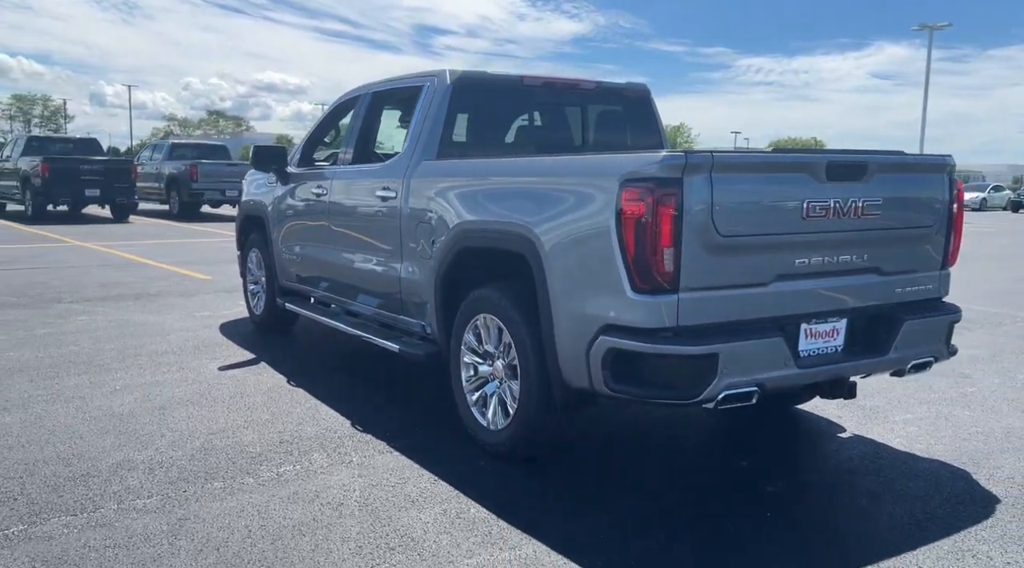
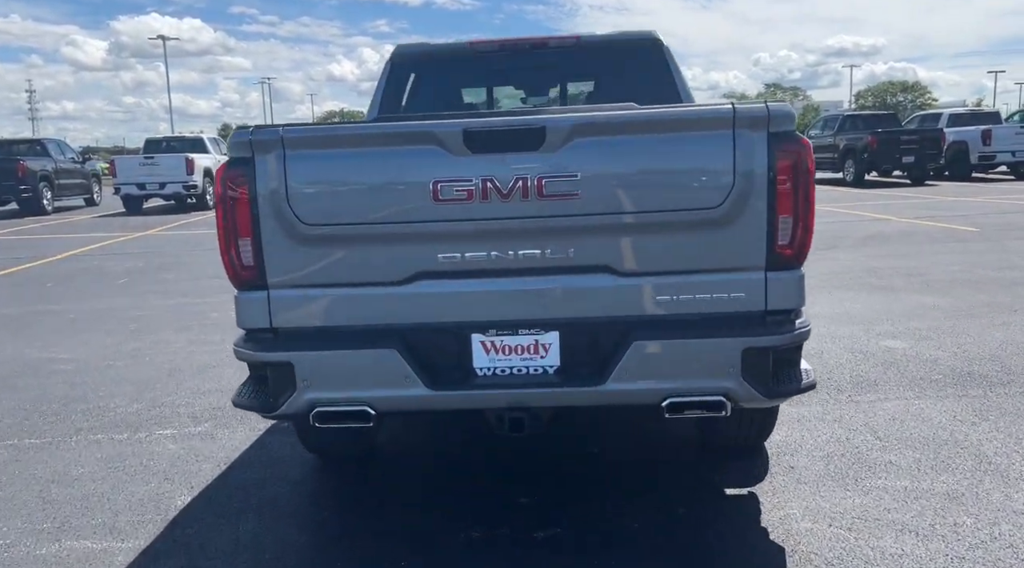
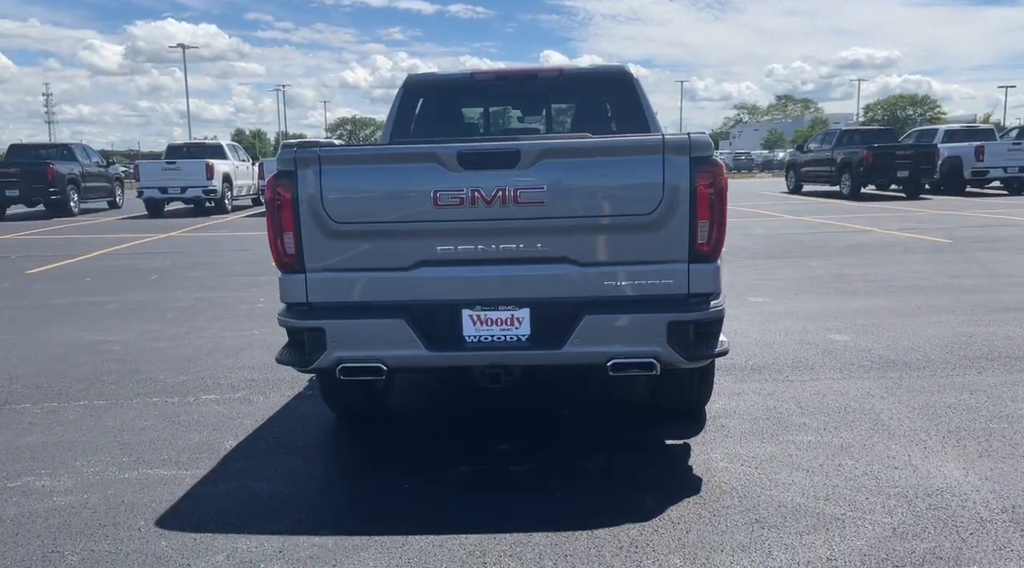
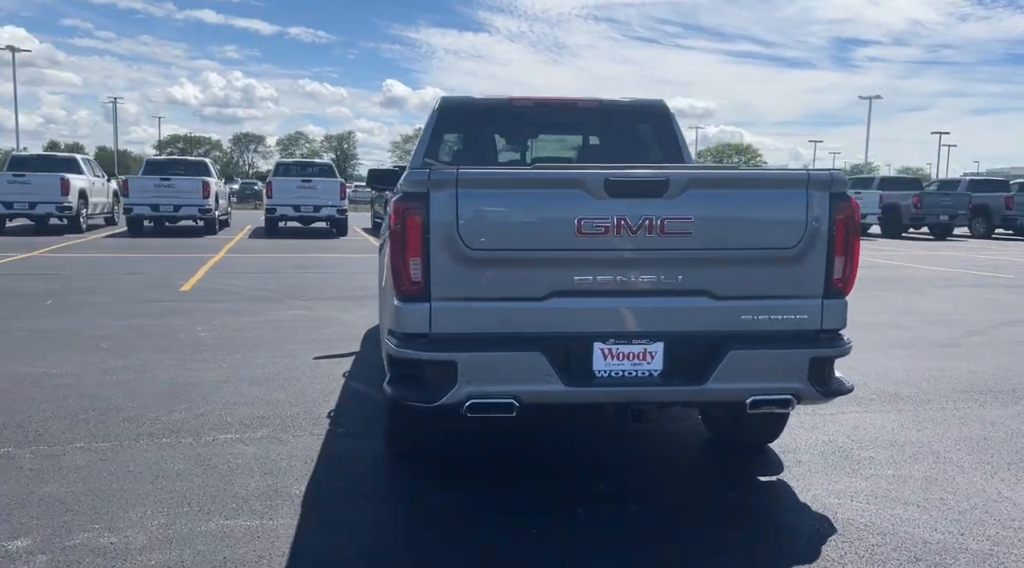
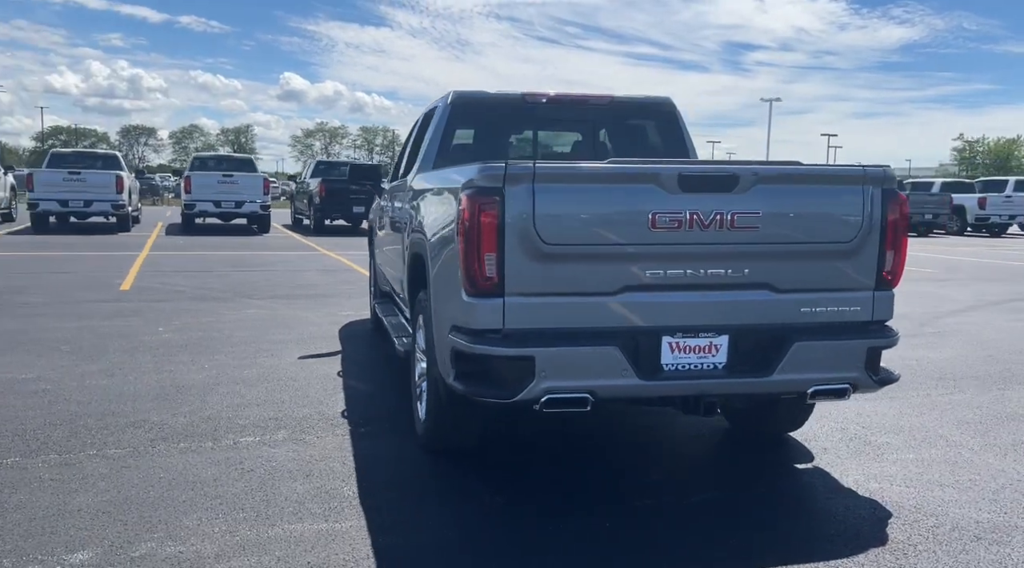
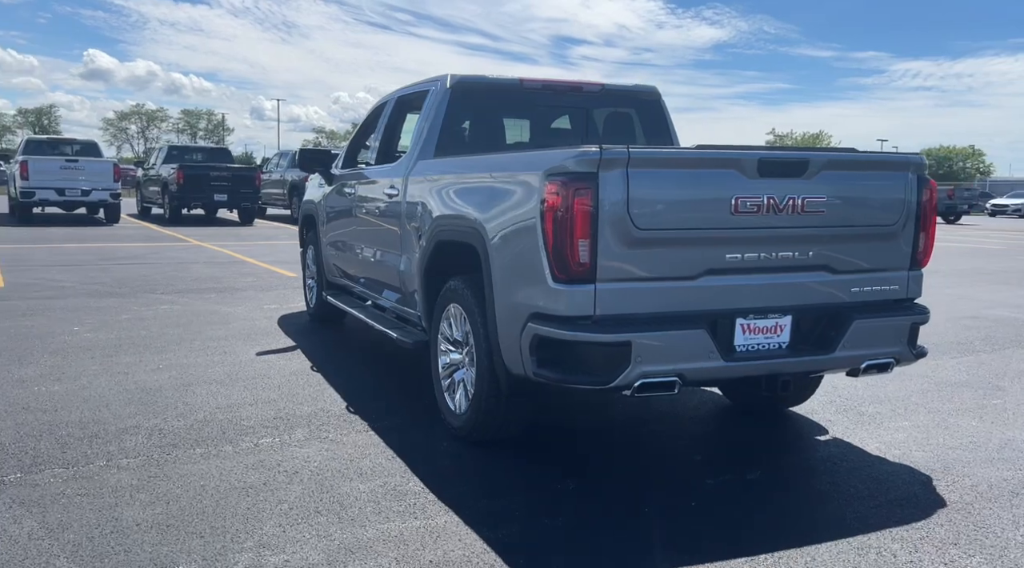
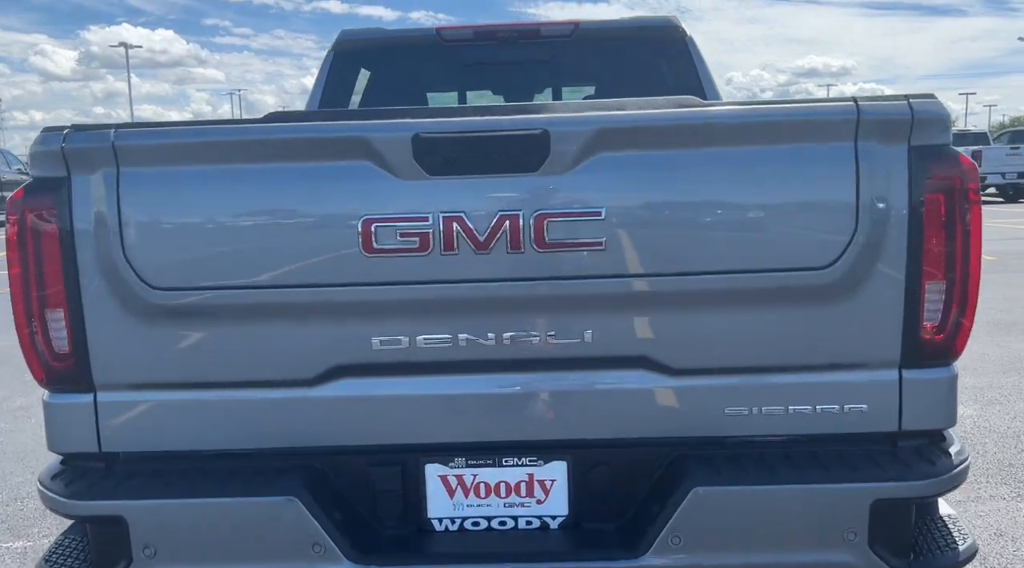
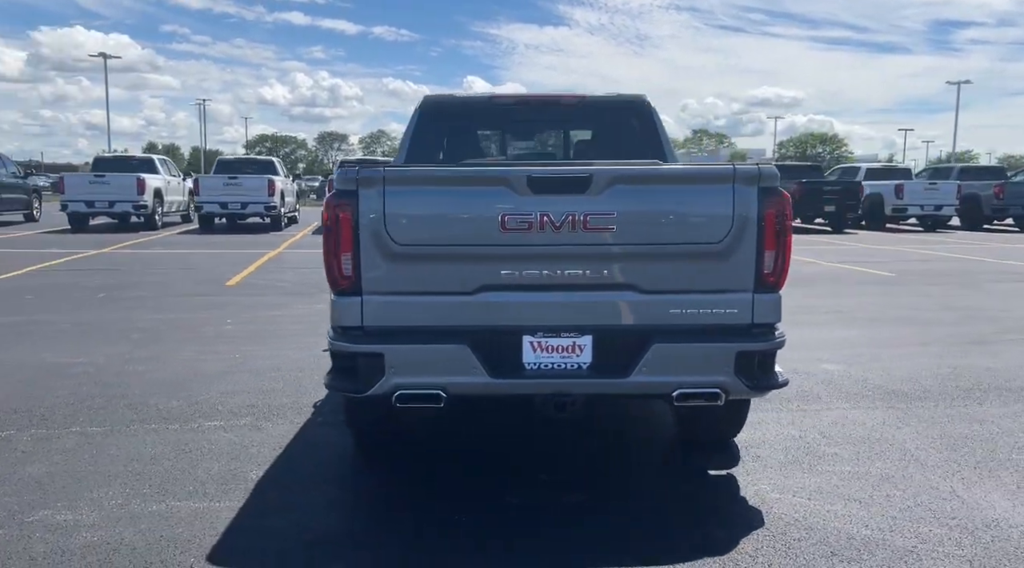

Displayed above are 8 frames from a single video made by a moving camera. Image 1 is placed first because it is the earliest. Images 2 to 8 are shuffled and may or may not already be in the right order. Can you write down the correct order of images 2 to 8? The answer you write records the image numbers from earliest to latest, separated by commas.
6, 5, 4, 8, 3, 2, 7
